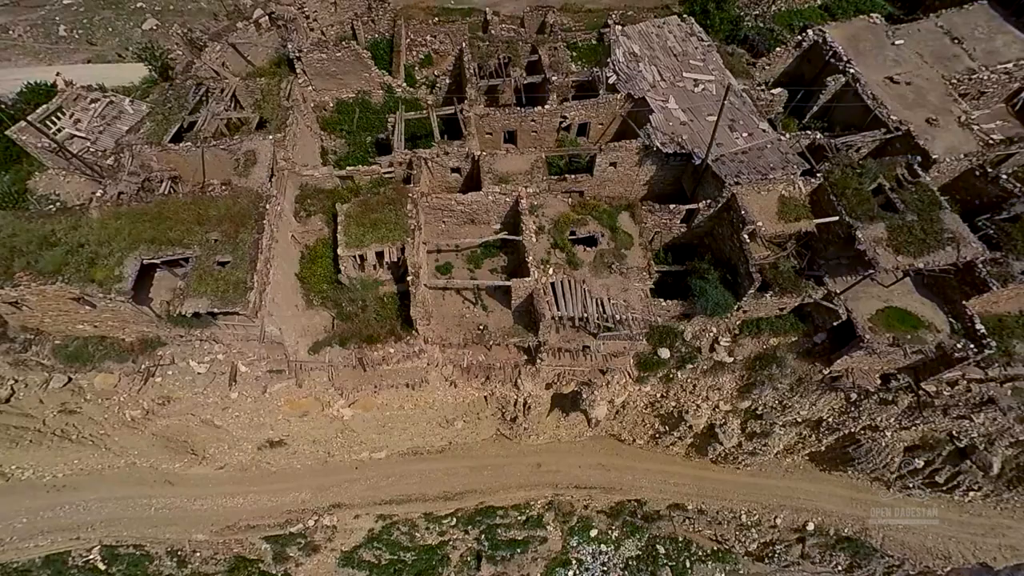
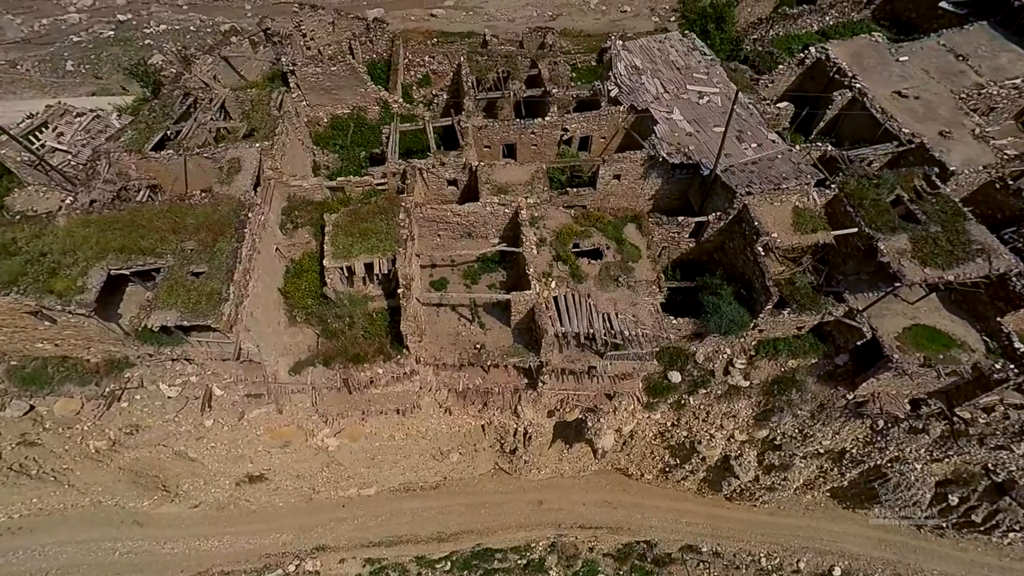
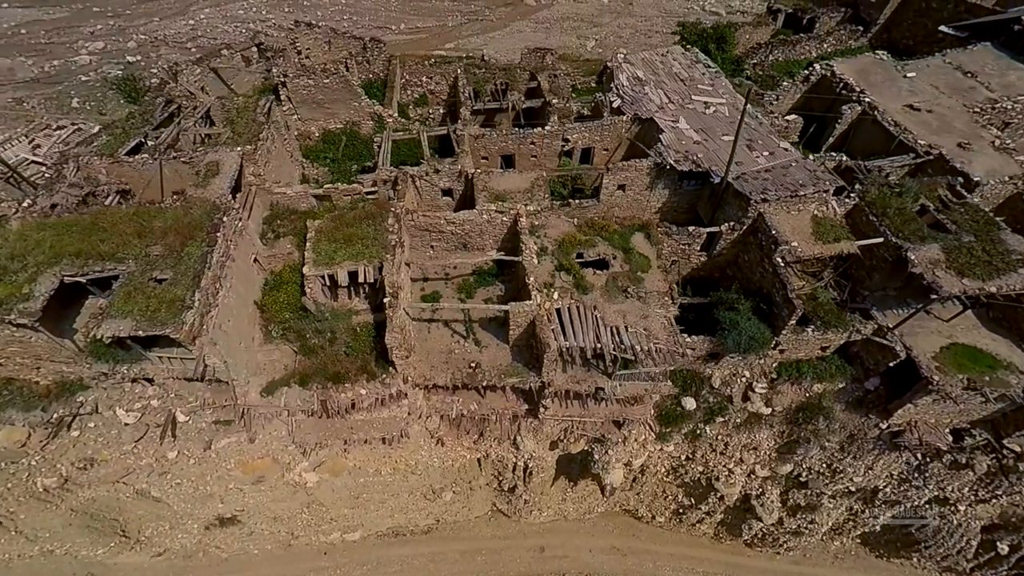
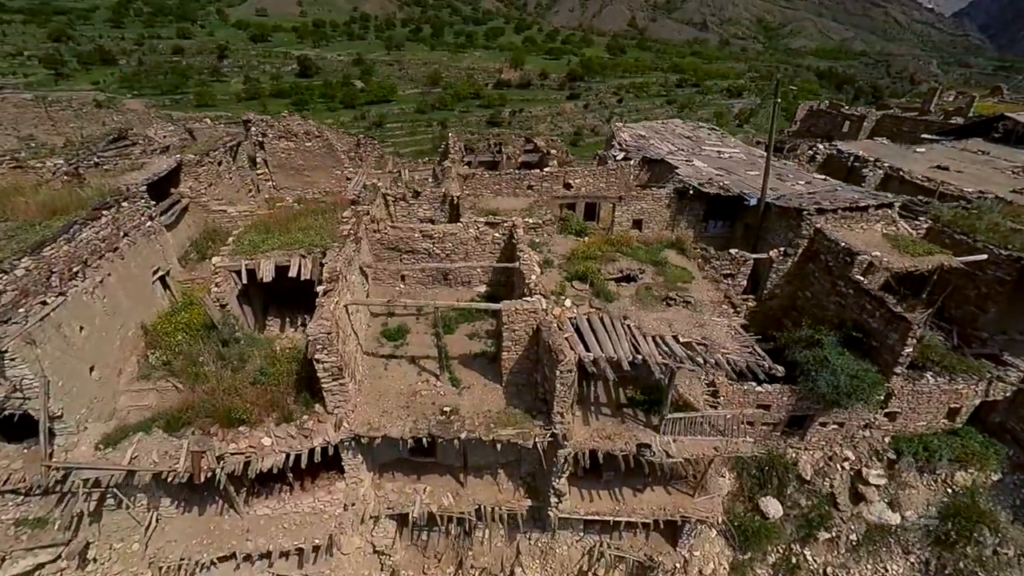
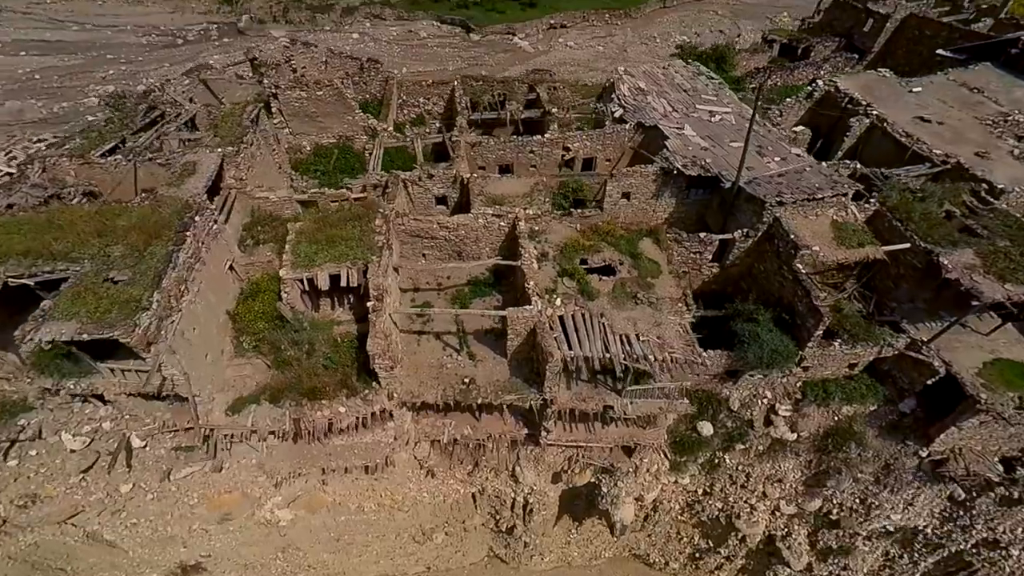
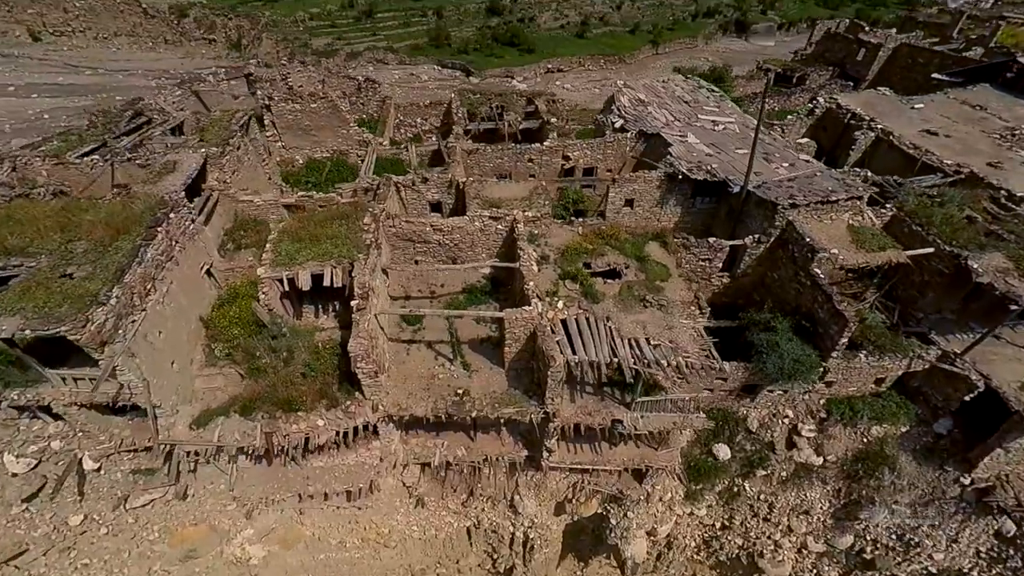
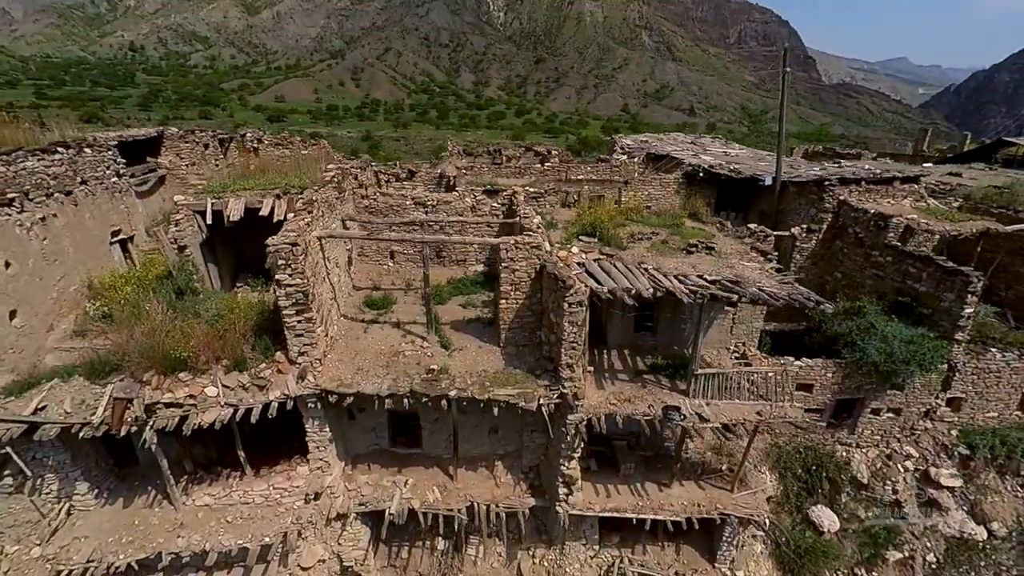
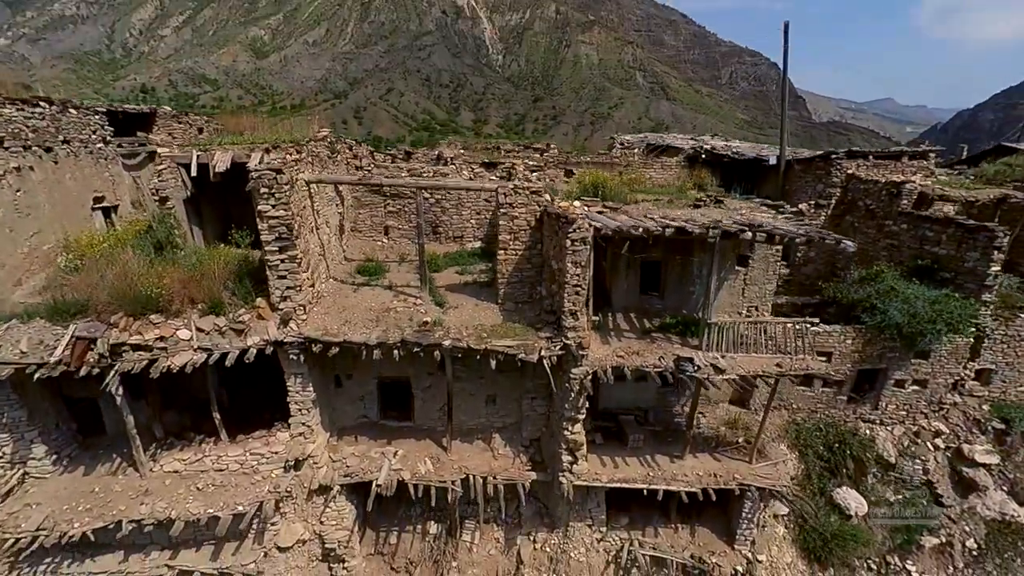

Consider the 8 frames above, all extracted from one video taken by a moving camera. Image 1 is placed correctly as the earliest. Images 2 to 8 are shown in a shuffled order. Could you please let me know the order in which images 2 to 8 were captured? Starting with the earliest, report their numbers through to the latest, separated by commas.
2, 3, 5, 6, 4, 7, 8
